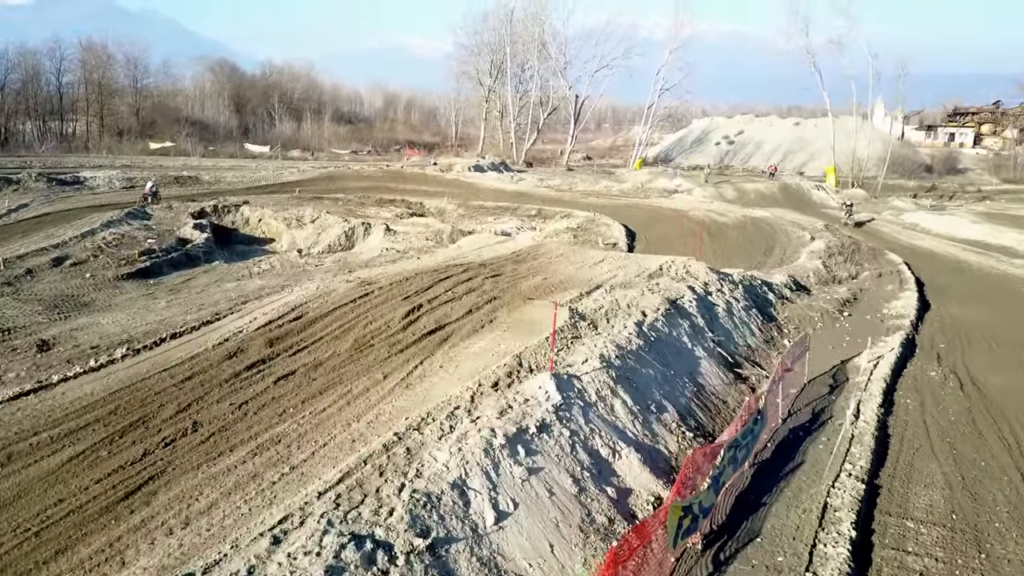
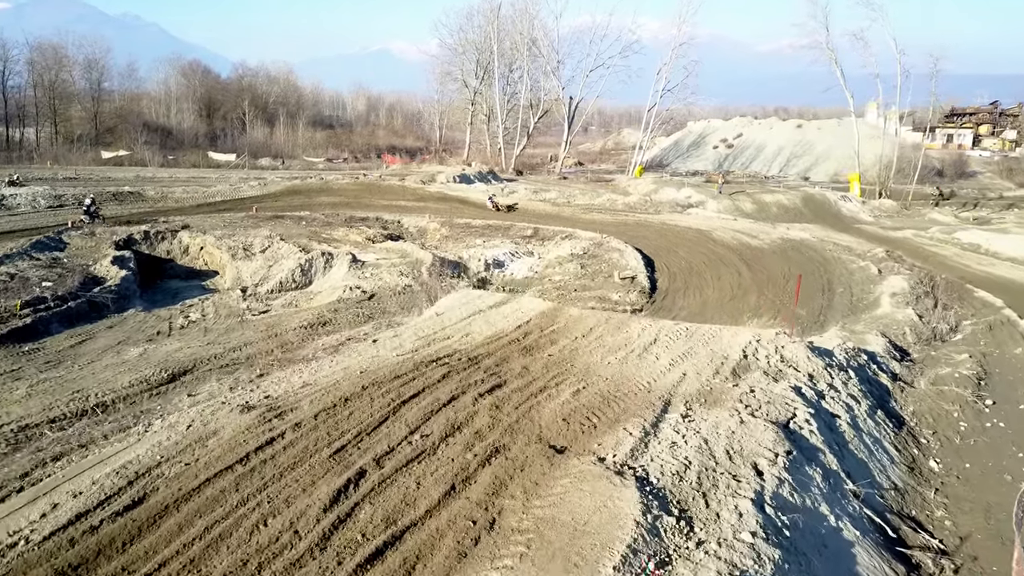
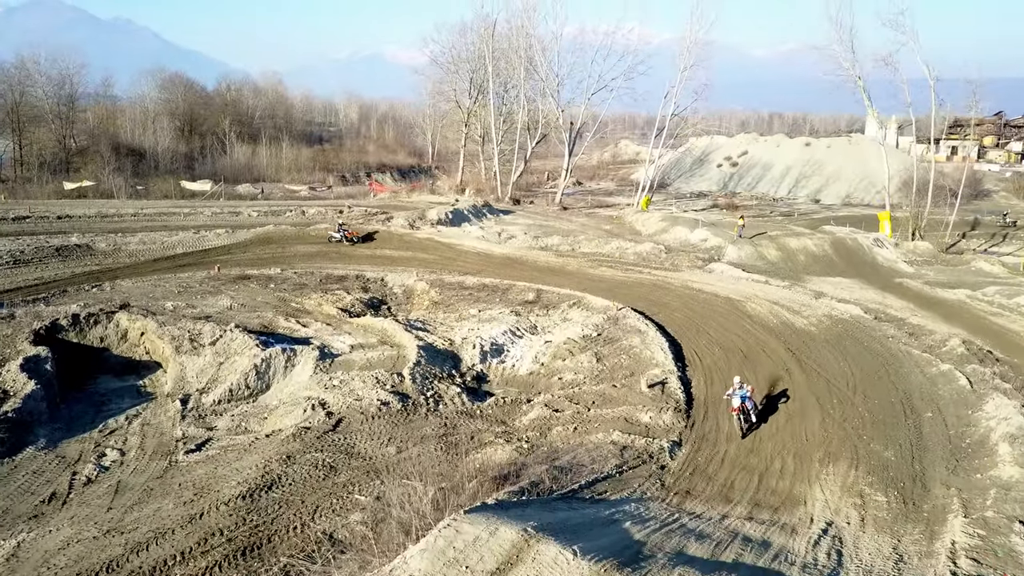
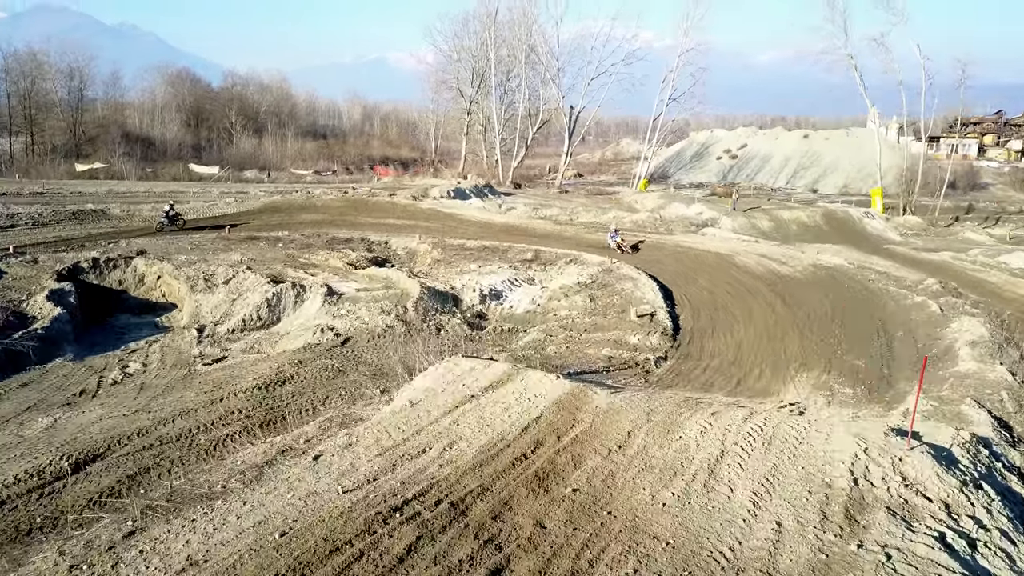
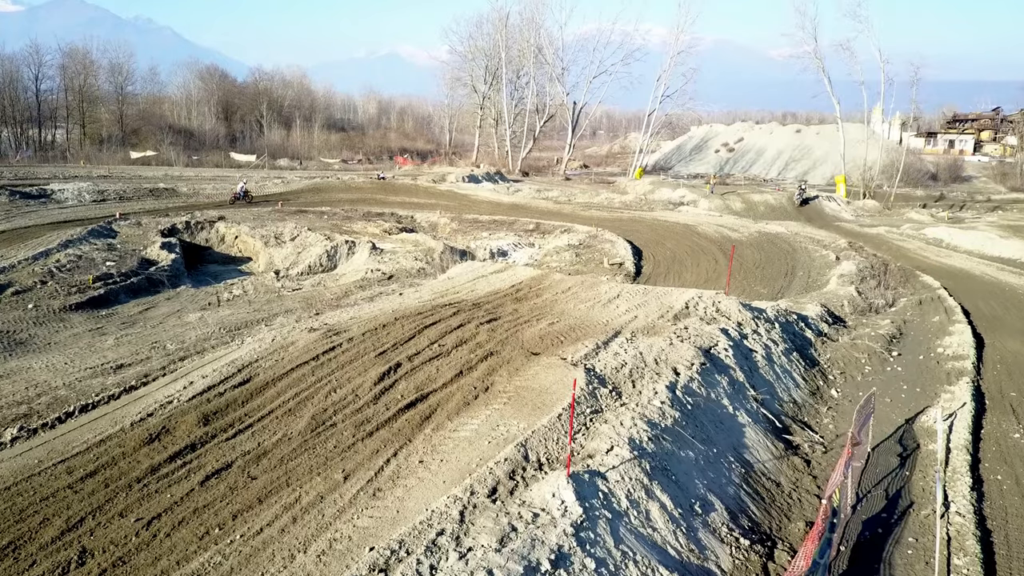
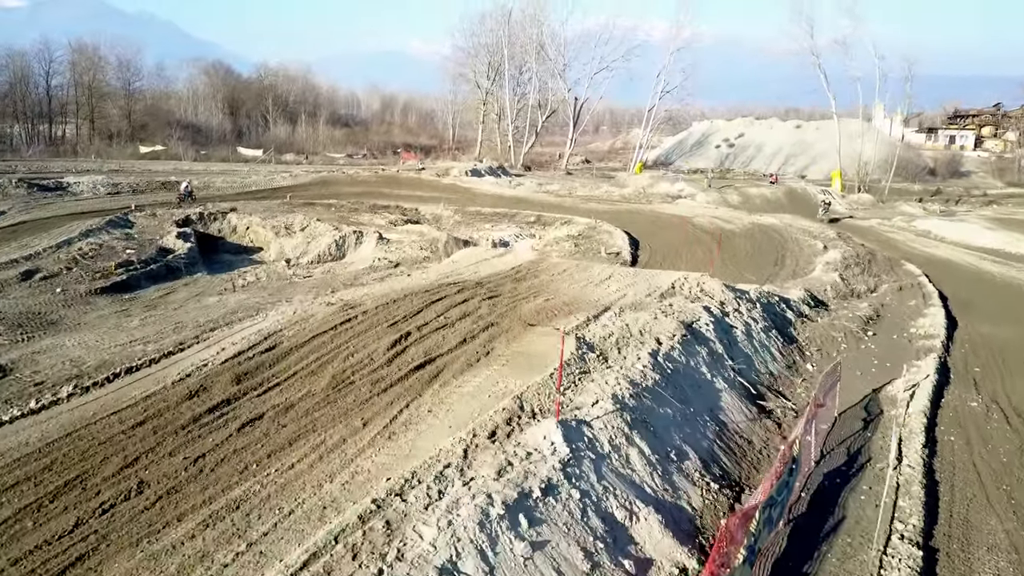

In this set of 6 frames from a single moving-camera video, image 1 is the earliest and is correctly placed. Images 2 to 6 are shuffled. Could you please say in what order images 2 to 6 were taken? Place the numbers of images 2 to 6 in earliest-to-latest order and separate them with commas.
6, 5, 2, 4, 3
